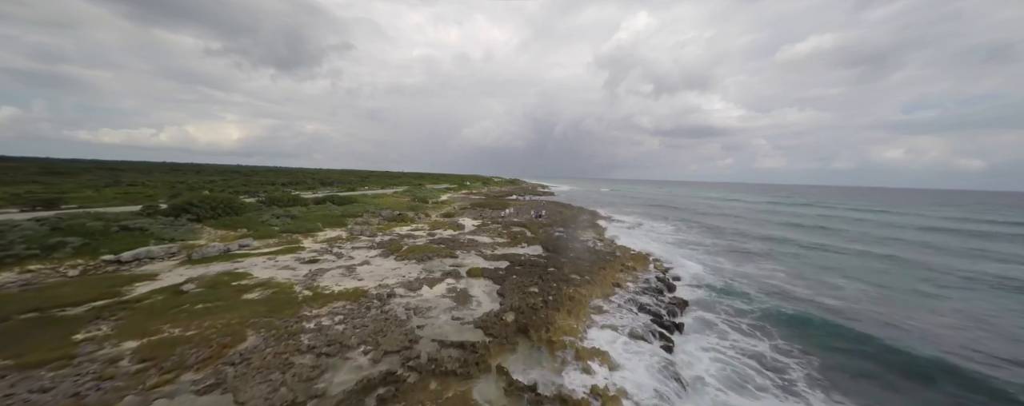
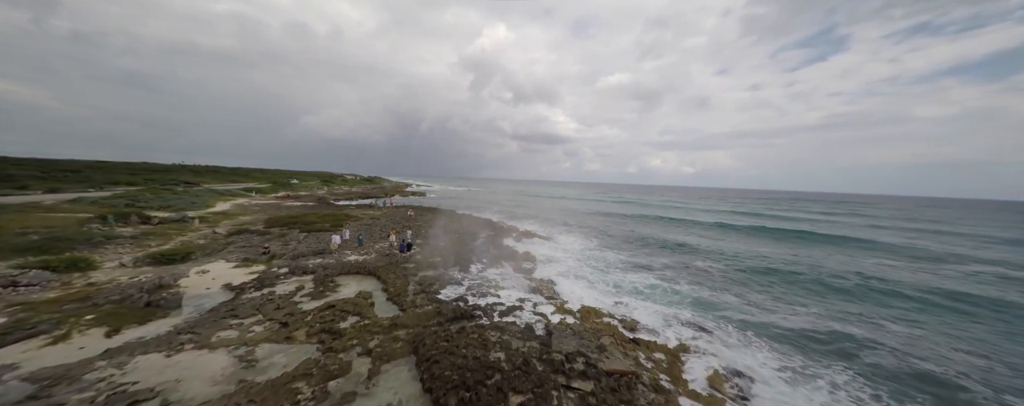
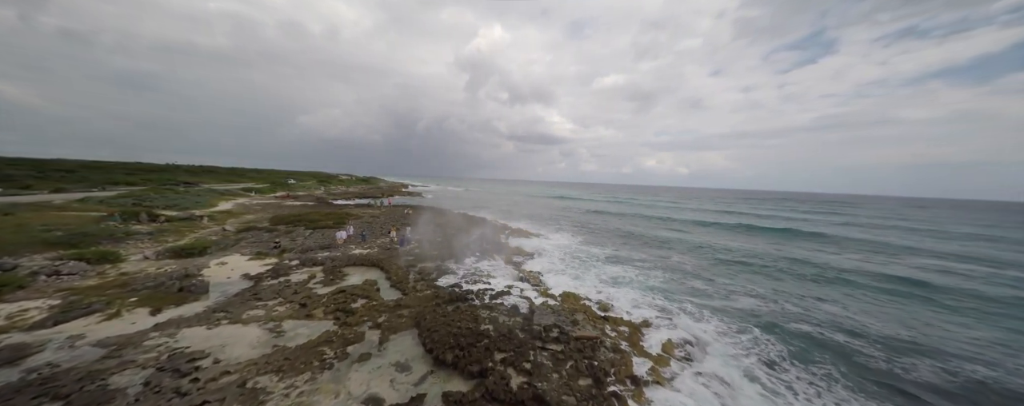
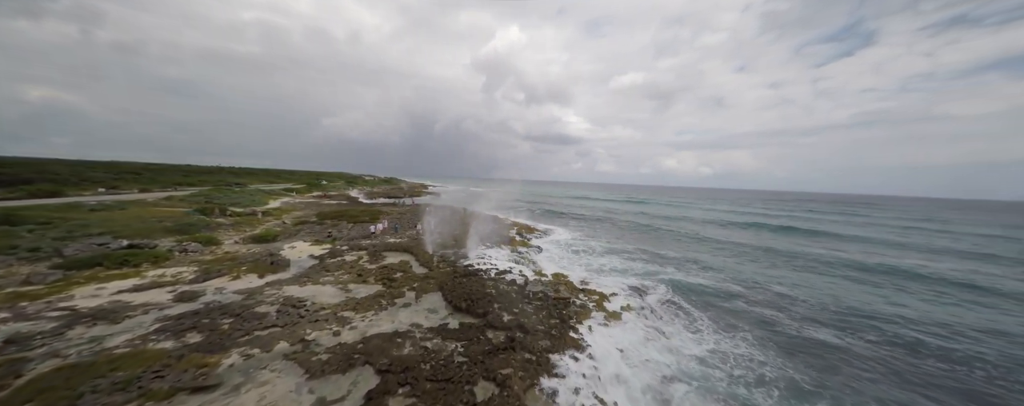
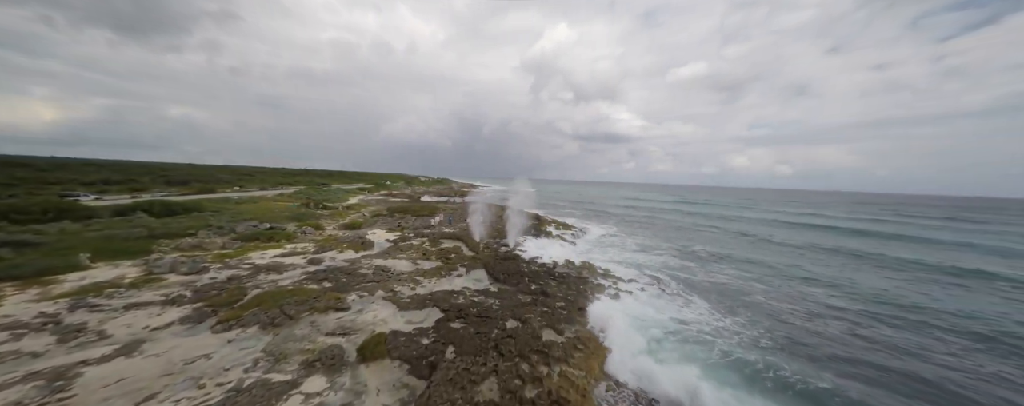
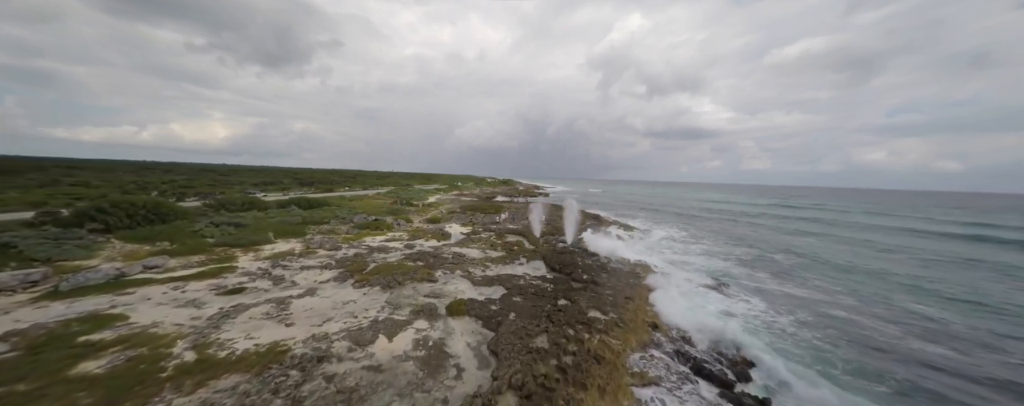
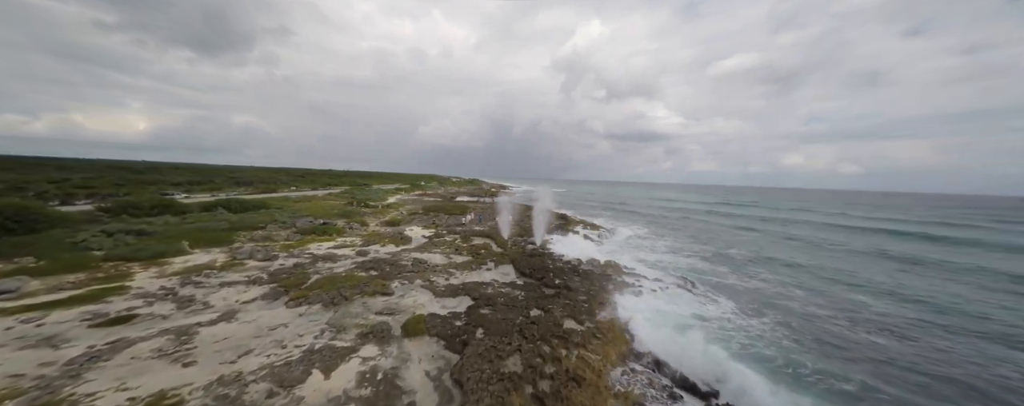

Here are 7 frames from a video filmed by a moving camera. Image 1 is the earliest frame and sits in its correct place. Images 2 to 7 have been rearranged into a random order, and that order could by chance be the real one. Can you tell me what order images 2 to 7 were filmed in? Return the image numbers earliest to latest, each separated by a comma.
6, 7, 5, 4, 3, 2
